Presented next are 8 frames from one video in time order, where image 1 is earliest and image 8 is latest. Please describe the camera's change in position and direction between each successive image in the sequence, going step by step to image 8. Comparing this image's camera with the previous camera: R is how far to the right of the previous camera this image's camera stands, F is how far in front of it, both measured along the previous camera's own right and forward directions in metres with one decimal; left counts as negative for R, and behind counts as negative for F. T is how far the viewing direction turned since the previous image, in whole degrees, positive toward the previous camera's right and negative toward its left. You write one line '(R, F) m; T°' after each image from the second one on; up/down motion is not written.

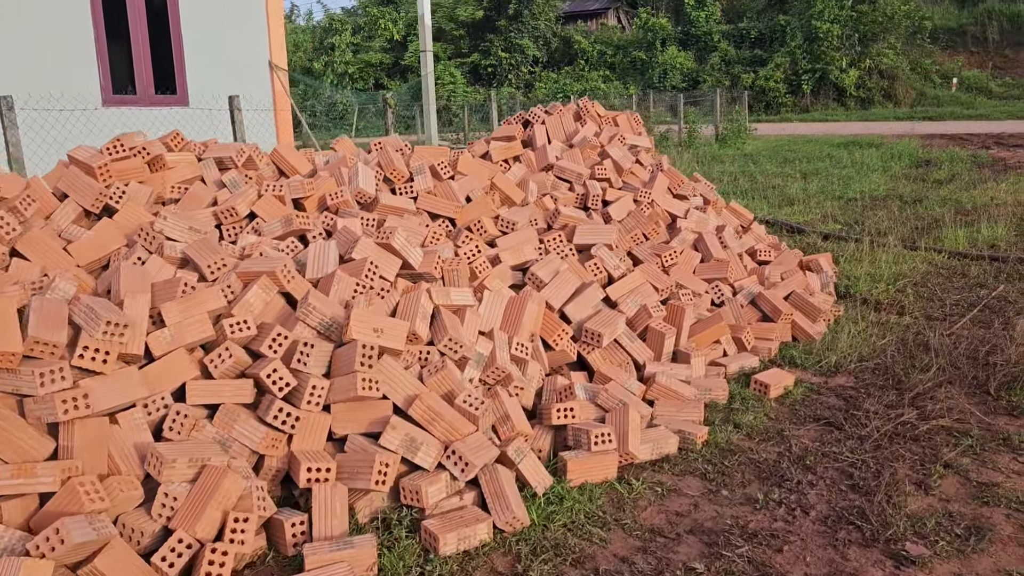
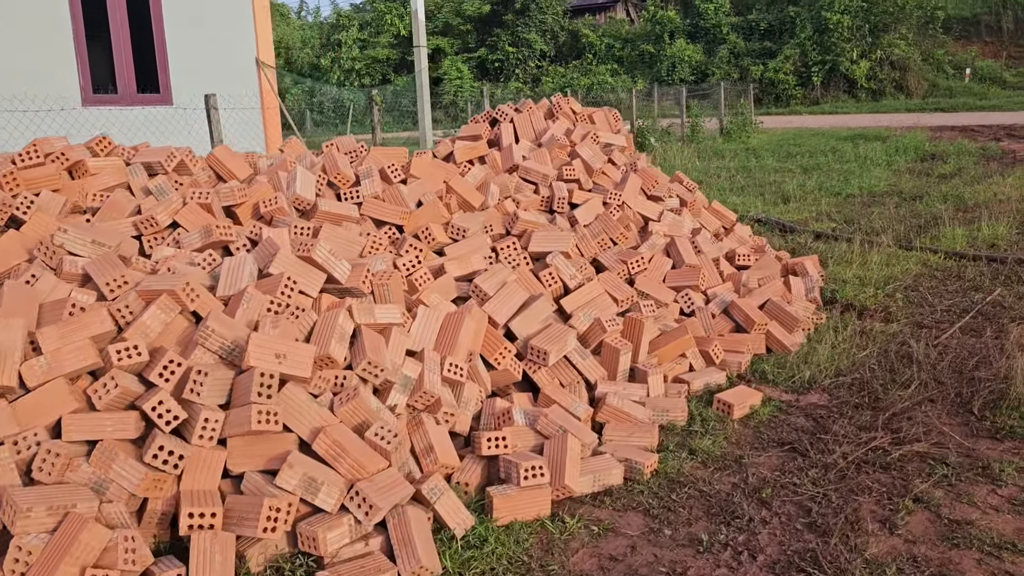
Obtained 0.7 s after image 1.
(+0.3, +0.3) m; -1°
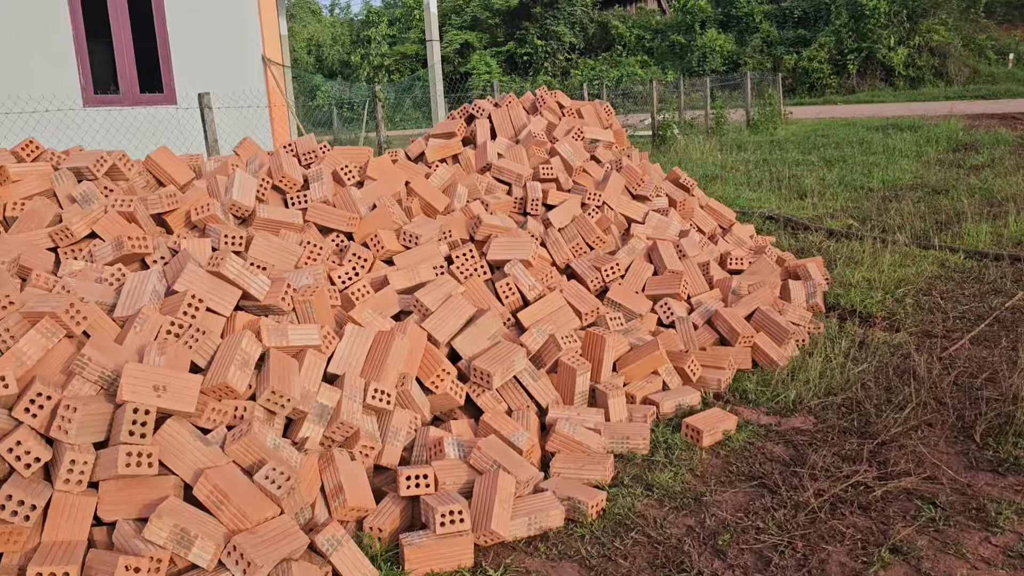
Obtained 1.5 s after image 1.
(+0.4, +0.4) m; -2°
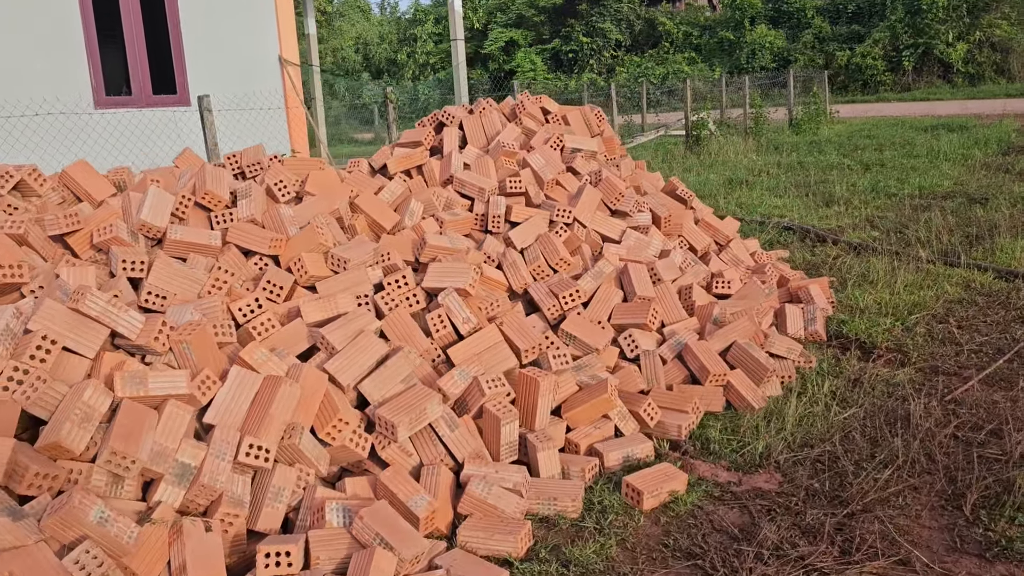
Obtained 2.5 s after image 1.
(+0.5, +0.4) m; -3°
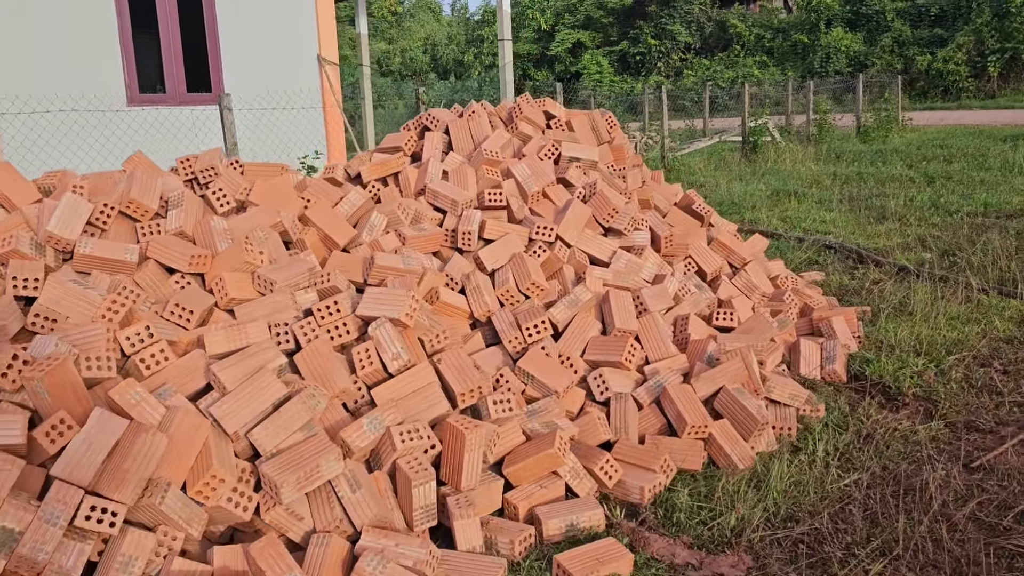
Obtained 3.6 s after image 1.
(+0.4, +0.5) m; -4°
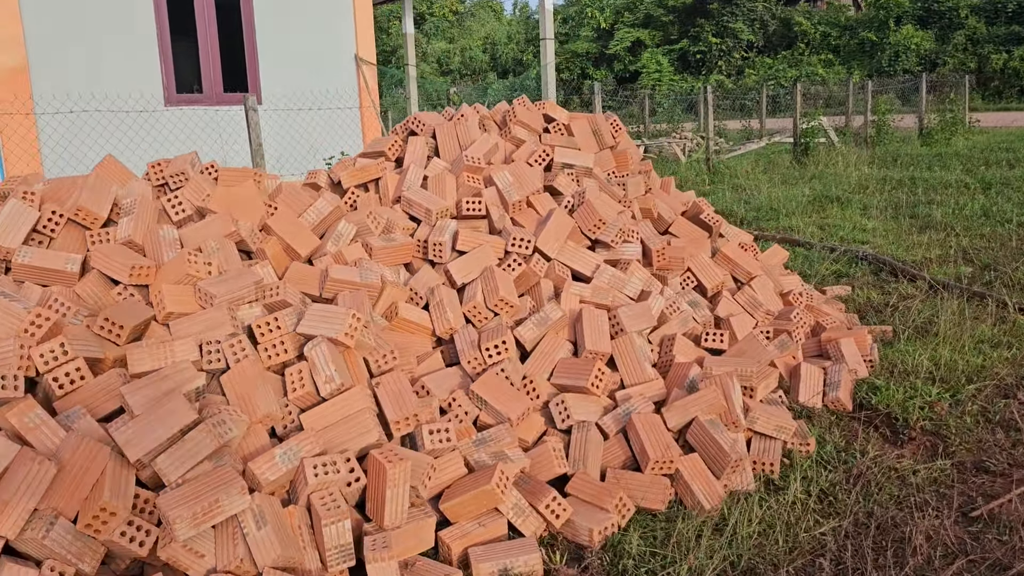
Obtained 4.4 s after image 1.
(+0.4, +0.2) m; -4°
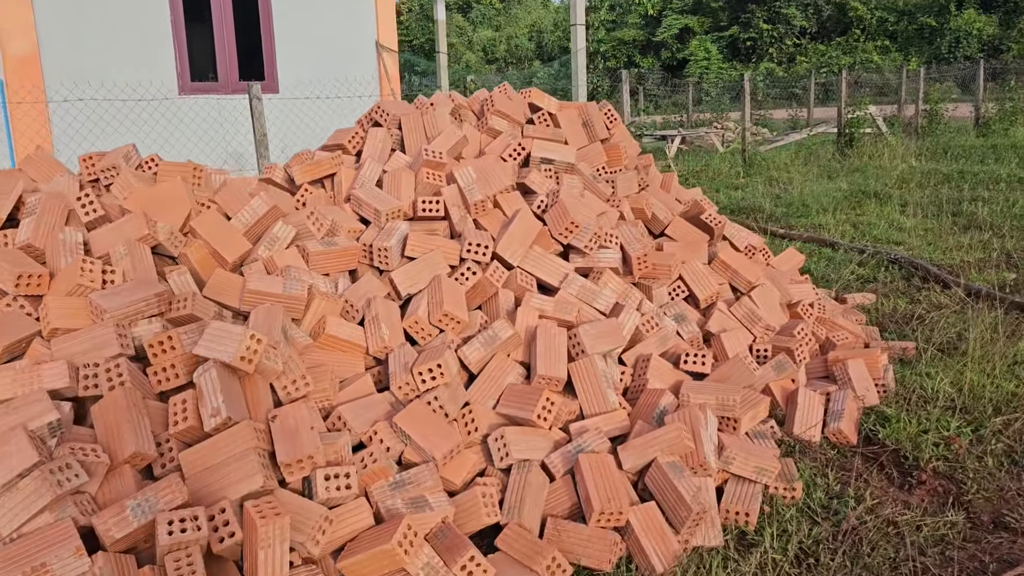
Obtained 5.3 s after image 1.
(+0.4, +0.4) m; -3°
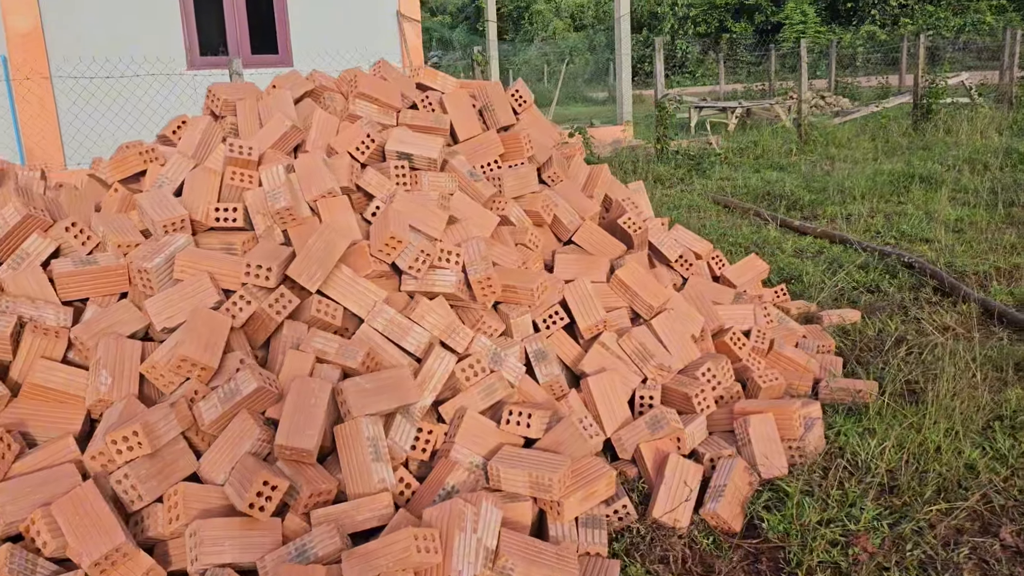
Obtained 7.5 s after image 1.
(+1.0, +0.8) m; -6°
